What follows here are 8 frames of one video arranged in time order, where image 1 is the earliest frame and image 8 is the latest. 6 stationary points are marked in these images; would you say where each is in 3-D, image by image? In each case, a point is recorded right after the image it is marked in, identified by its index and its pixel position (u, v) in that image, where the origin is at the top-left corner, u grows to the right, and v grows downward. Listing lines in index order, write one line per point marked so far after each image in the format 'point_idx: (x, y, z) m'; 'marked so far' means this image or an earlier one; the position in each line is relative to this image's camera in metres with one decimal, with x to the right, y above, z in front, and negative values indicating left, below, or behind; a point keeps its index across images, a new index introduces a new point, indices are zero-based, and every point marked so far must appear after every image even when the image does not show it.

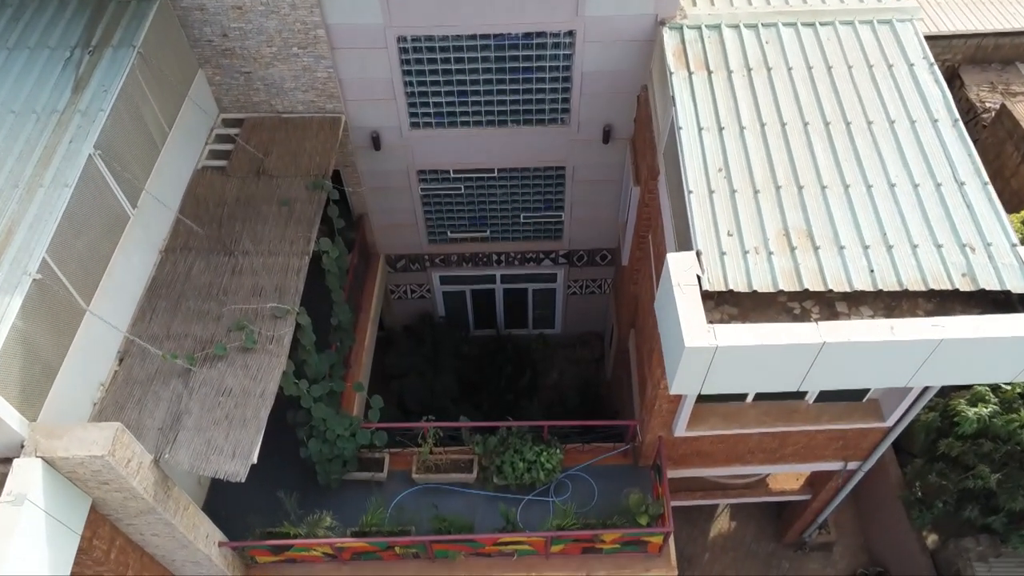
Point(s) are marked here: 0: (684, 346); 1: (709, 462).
0: (+1.4, -0.5, +6.5) m
1: (+2.5, -2.2, +10.1) m
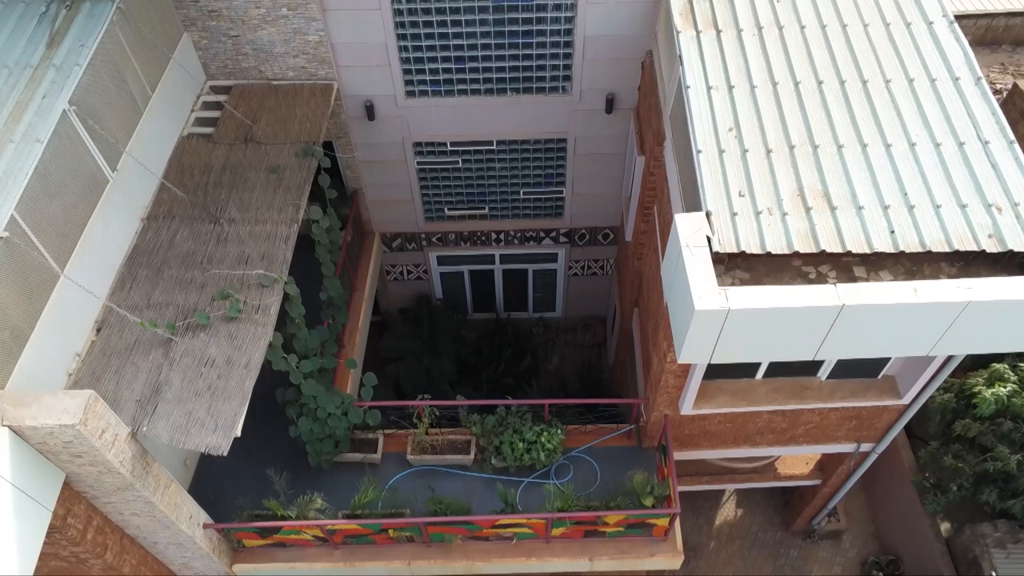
0: (+1.4, -0.2, +6.1) m
1: (+2.5, -1.9, +9.7) m
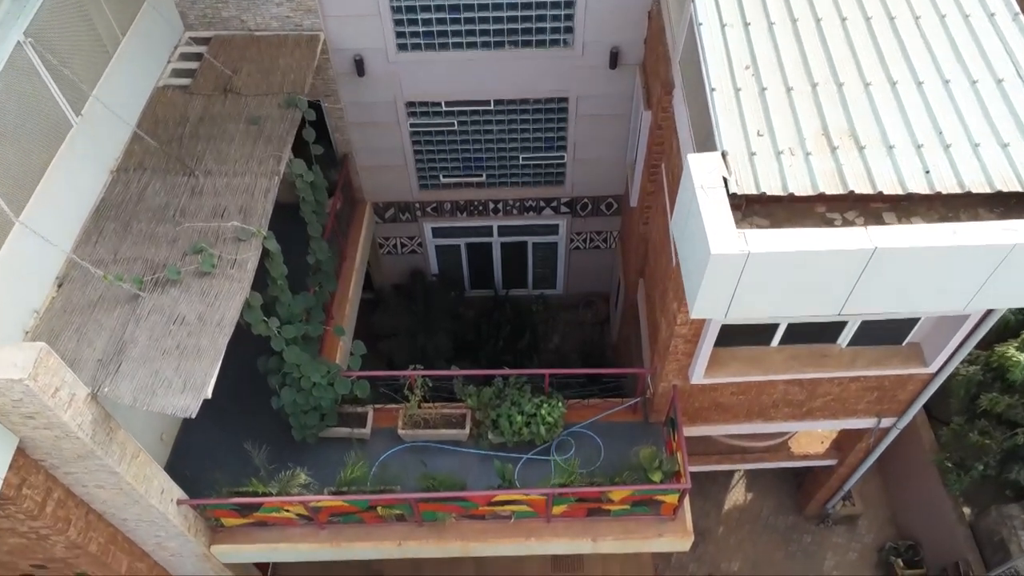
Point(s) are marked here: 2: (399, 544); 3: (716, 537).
0: (+1.4, +0.3, +5.5) m
1: (+2.5, -1.5, +9.1) m
2: (-1.2, -2.7, +8.4) m
3: (+3.0, -3.7, +11.7) m
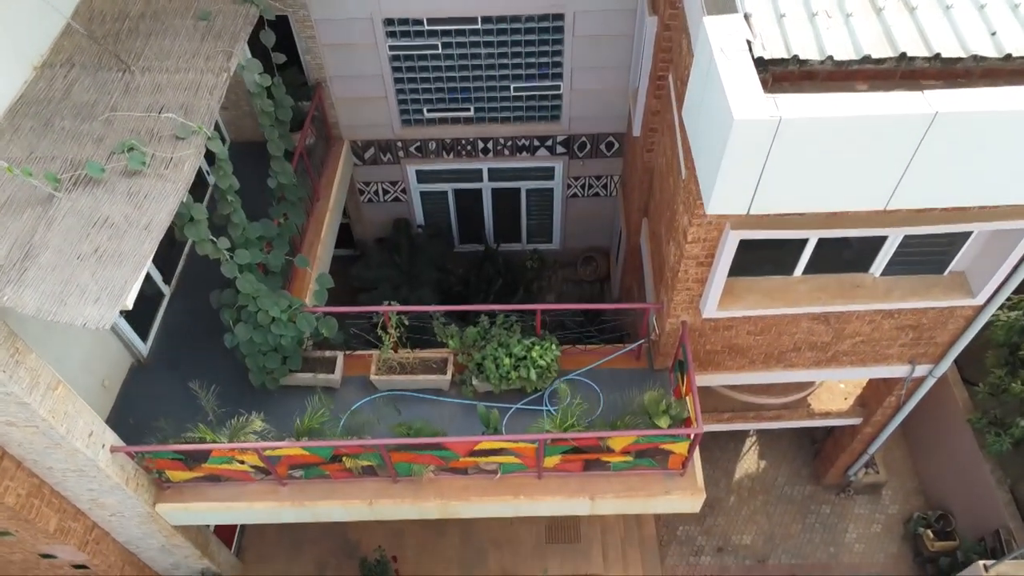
0: (+1.3, +1.0, +4.5) m
1: (+2.4, -0.8, +8.1) m
2: (-1.3, -2.0, +7.4) m
3: (+2.9, -3.0, +10.7) m
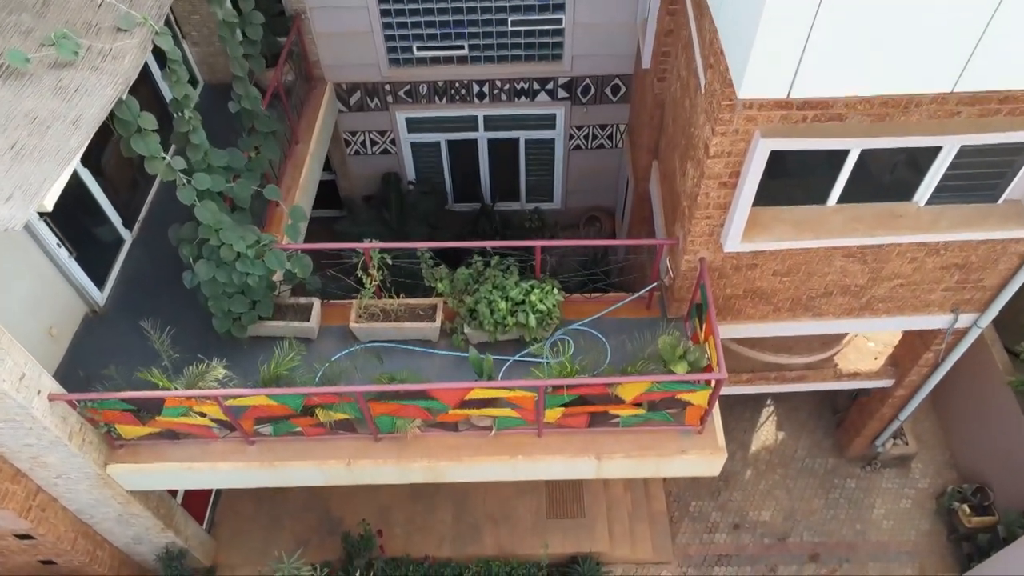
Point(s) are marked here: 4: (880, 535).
0: (+1.2, +1.5, +3.6) m
1: (+2.3, -0.2, +7.2) m
2: (-1.4, -1.5, +6.6) m
3: (+2.9, -2.4, +9.9) m
4: (+4.4, -3.0, +9.5) m
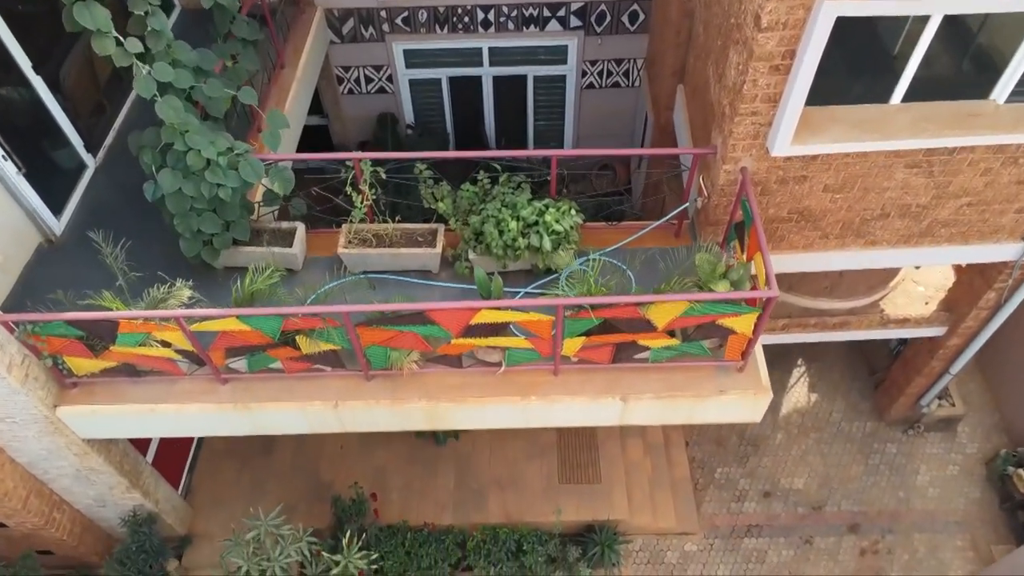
0: (+1.3, +2.1, +2.8) m
1: (+2.4, +0.4, +6.3) m
2: (-1.3, -0.8, +5.7) m
3: (+3.0, -1.8, +9.0) m
4: (+4.5, -2.3, +8.6) m
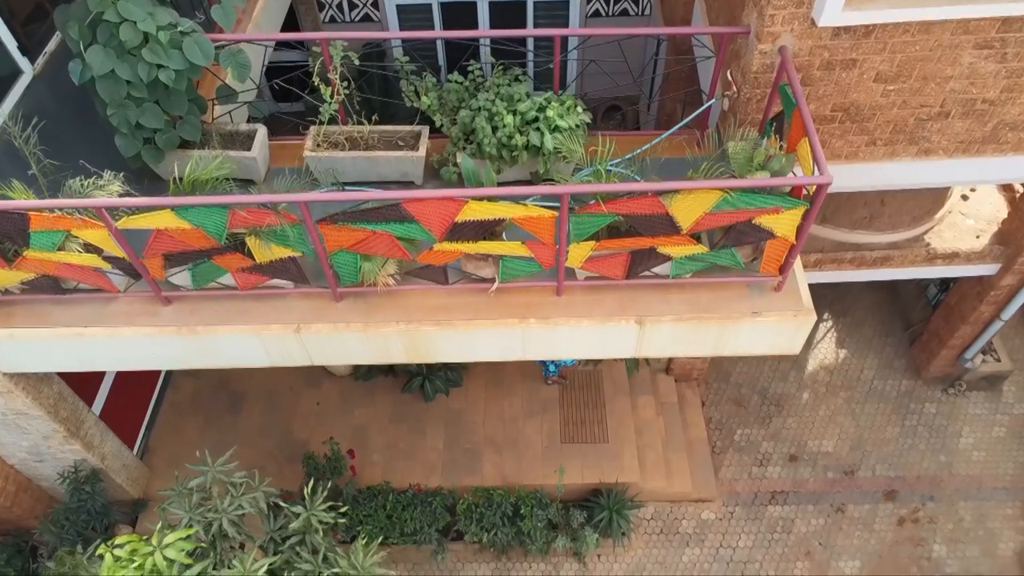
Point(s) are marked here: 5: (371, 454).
0: (+1.3, +2.7, +1.9) m
1: (+2.4, +1.0, +5.5) m
2: (-1.3, -0.2, +4.8) m
3: (+2.9, -1.2, +8.1) m
4: (+4.5, -1.8, +7.7) m
5: (-1.3, -1.5, +7.3) m
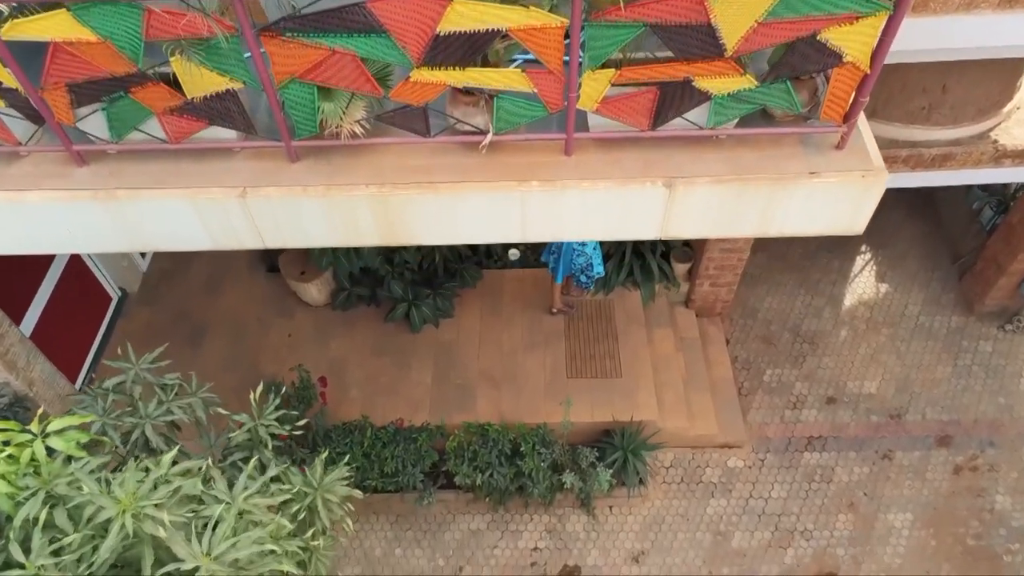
0: (+1.3, +3.4, +0.9) m
1: (+2.4, +1.7, +4.5) m
2: (-1.3, +0.5, +3.8) m
3: (+2.9, -0.5, +7.1) m
4: (+4.5, -1.1, +6.7) m
5: (-1.3, -0.8, +6.3) m
